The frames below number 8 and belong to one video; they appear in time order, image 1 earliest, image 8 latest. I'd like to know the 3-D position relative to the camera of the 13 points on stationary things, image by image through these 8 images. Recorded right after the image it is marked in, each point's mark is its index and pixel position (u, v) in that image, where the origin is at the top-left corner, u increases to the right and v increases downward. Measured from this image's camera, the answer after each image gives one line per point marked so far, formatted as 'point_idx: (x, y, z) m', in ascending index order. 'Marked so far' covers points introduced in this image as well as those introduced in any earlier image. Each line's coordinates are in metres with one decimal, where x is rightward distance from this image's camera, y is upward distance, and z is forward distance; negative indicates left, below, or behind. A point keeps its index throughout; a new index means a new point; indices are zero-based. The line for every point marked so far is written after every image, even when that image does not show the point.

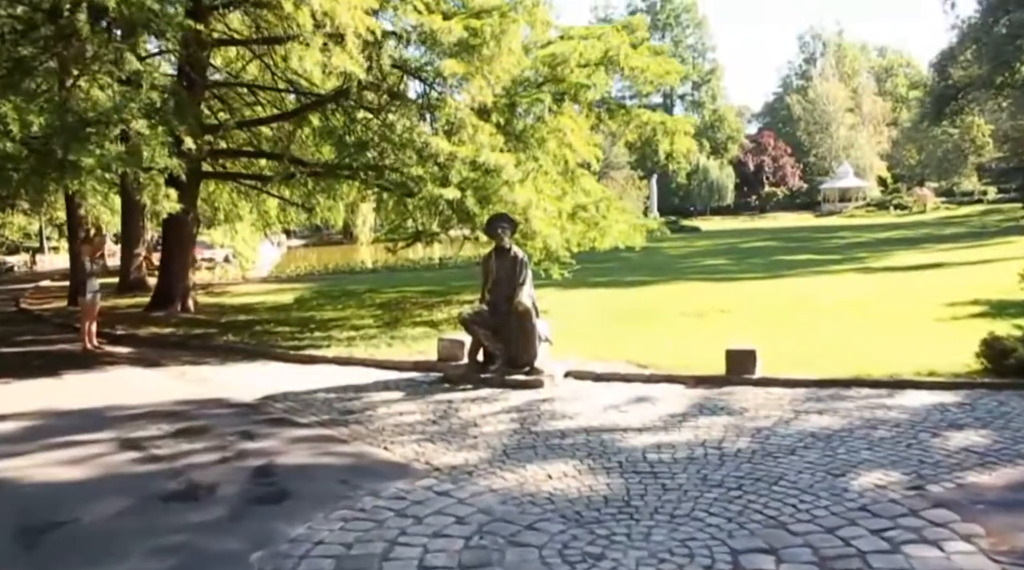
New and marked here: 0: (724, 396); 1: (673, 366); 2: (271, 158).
0: (+1.8, -1.0, +8.1) m
1: (+1.9, -0.8, +11.4) m
2: (-4.3, +2.3, +17.1) m
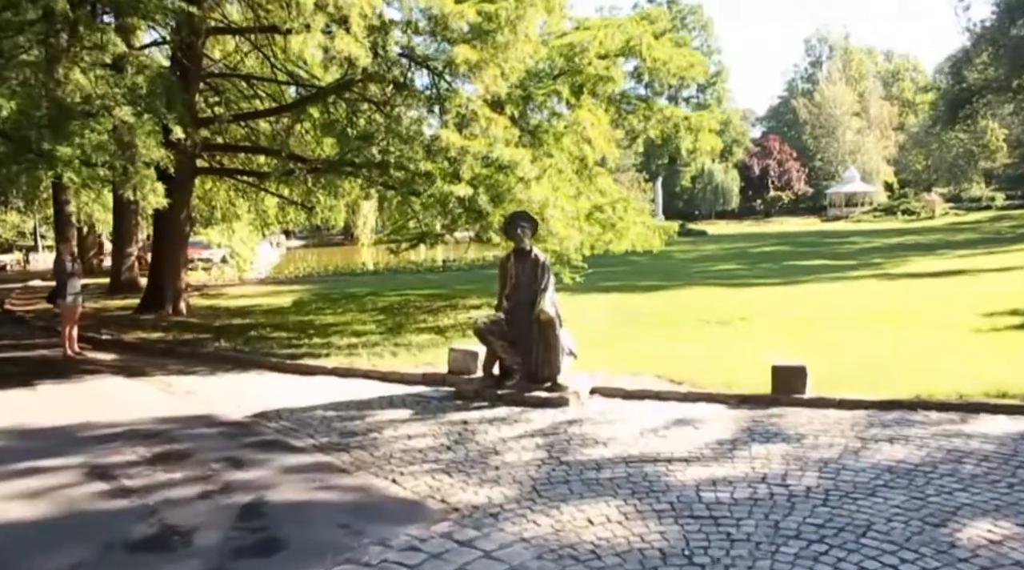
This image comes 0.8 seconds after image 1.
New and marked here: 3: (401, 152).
0: (+2.0, -1.0, +7.2) m
1: (+2.1, -0.9, +10.5) m
2: (-4.1, +2.2, +16.2) m
3: (-1.4, +1.8, +12.3) m
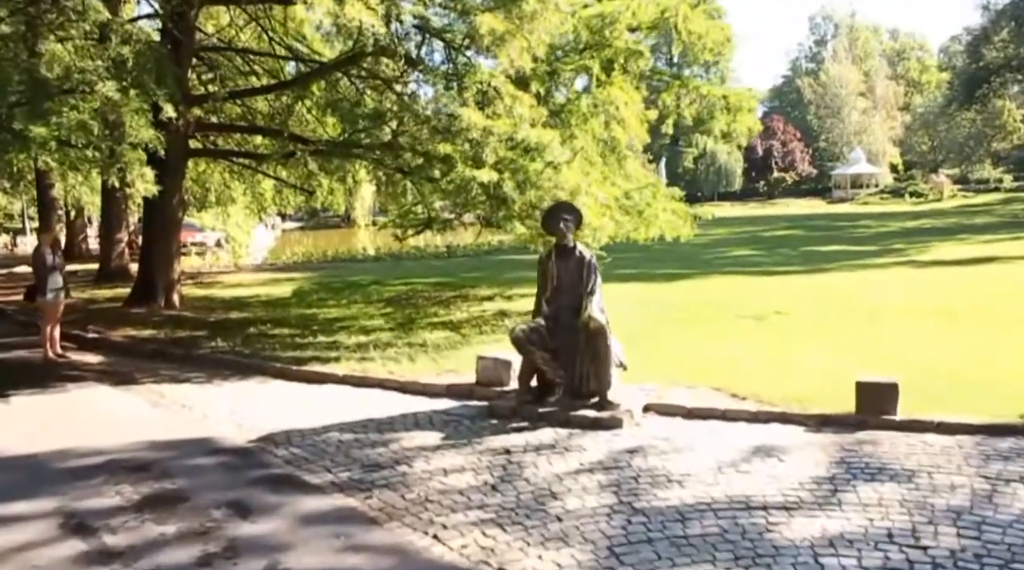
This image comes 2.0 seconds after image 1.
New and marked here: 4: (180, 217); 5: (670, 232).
0: (+2.3, -1.1, +6.2) m
1: (+2.4, -0.8, +9.5) m
2: (-3.8, +2.4, +15.0) m
3: (-1.1, +1.8, +11.2) m
4: (-5.2, +1.1, +14.7) m
5: (+2.3, +0.8, +13.6) m
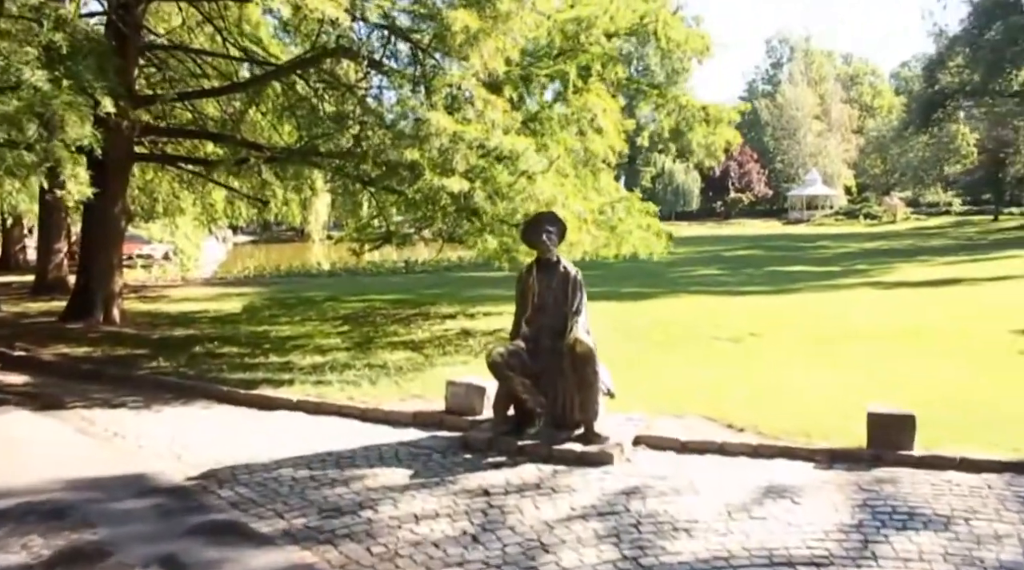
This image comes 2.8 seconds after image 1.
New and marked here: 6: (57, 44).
0: (+2.2, -1.2, +5.5) m
1: (+2.1, -1.0, +8.9) m
2: (-4.3, +2.1, +14.1) m
3: (-1.5, +1.6, +10.5) m
4: (-5.7, +0.9, +13.8) m
5: (+1.8, +0.5, +13.0) m
6: (-4.2, +2.2, +8.8) m
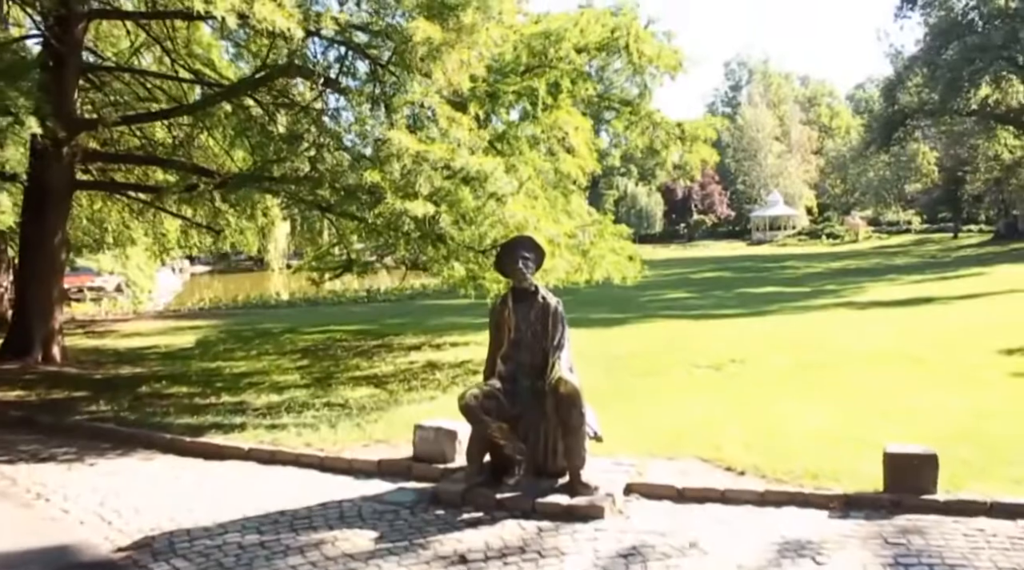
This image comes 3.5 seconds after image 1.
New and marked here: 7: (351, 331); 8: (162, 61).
0: (+2.1, -1.3, +4.9) m
1: (+1.9, -1.3, +8.2) m
2: (-4.8, +1.7, +13.3) m
3: (-1.8, +1.3, +9.8) m
4: (-6.1, +0.4, +12.9) m
5: (+1.4, +0.2, +12.4) m
6: (-4.5, +1.9, +8.0) m
7: (-3.1, -0.9, +18.1) m
8: (-5.6, +3.6, +15.1) m
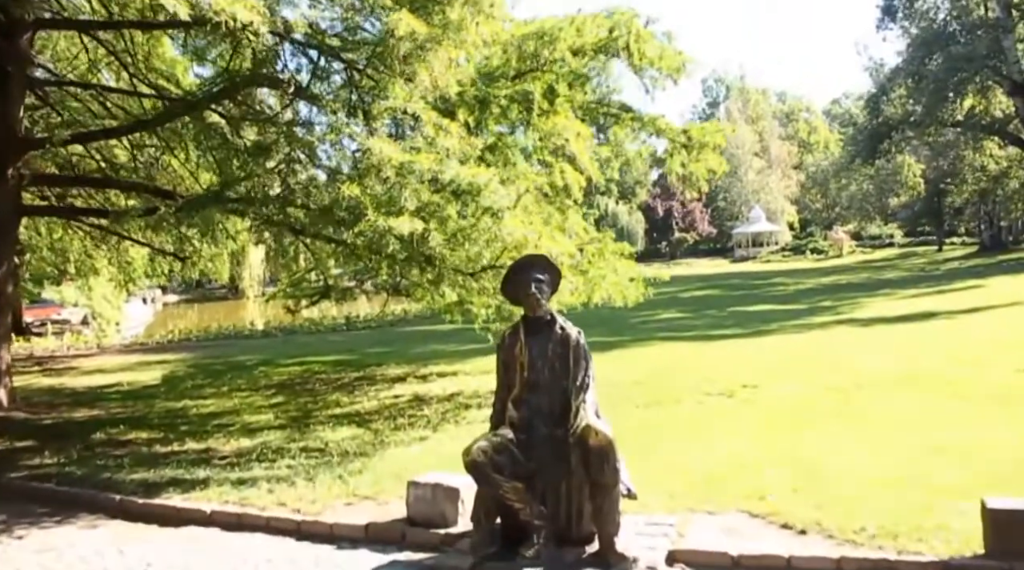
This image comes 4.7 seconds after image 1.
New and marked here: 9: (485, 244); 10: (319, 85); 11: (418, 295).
0: (+2.2, -1.4, +3.9) m
1: (+2.0, -1.4, +7.2) m
2: (-4.9, +1.2, +12.2) m
3: (-1.9, +1.0, +8.7) m
4: (-6.2, -0.1, +11.7) m
5: (+1.3, -0.1, +11.4) m
6: (-4.5, +1.6, +6.9) m
7: (-3.3, -1.4, +17.0) m
8: (-5.8, +3.1, +14.0) m
9: (-0.3, +0.4, +9.0) m
10: (-1.8, +1.9, +8.8) m
11: (-1.0, -0.1, +9.7) m
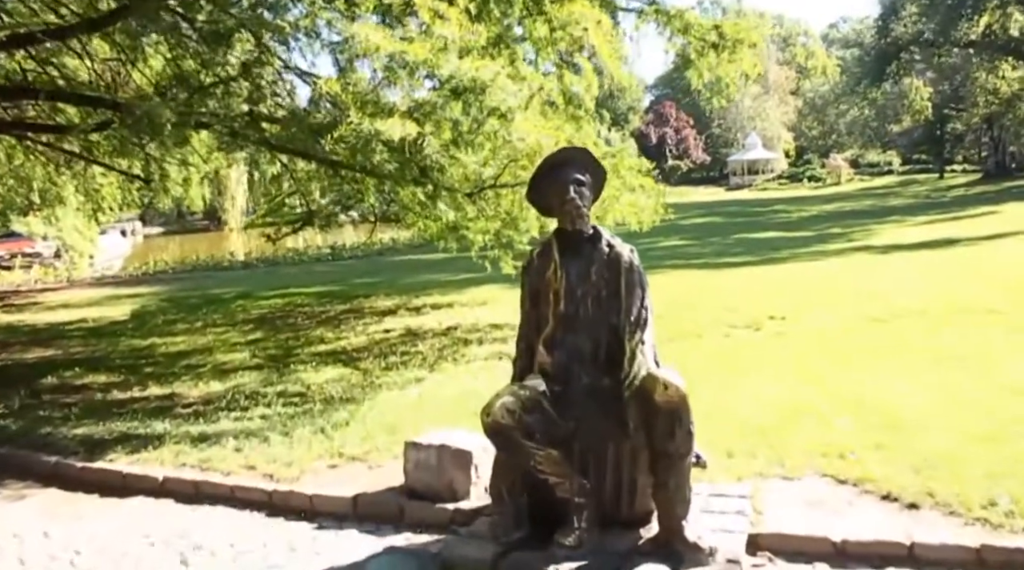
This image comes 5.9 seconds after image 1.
0: (+2.4, -1.1, +2.7) m
1: (+2.1, -0.9, +6.1) m
2: (-4.9, +2.1, +10.8) m
3: (-1.8, +1.7, +7.3) m
4: (-6.2, +0.8, +10.4) m
5: (+1.4, +0.7, +10.1) m
6: (-4.4, +2.1, +5.5) m
7: (-3.3, -0.2, +15.7) m
8: (-5.8, +4.1, +12.4) m
9: (-0.2, +1.1, +7.7) m
10: (-1.7, +2.5, +7.4) m
11: (-0.9, +0.6, +8.4) m
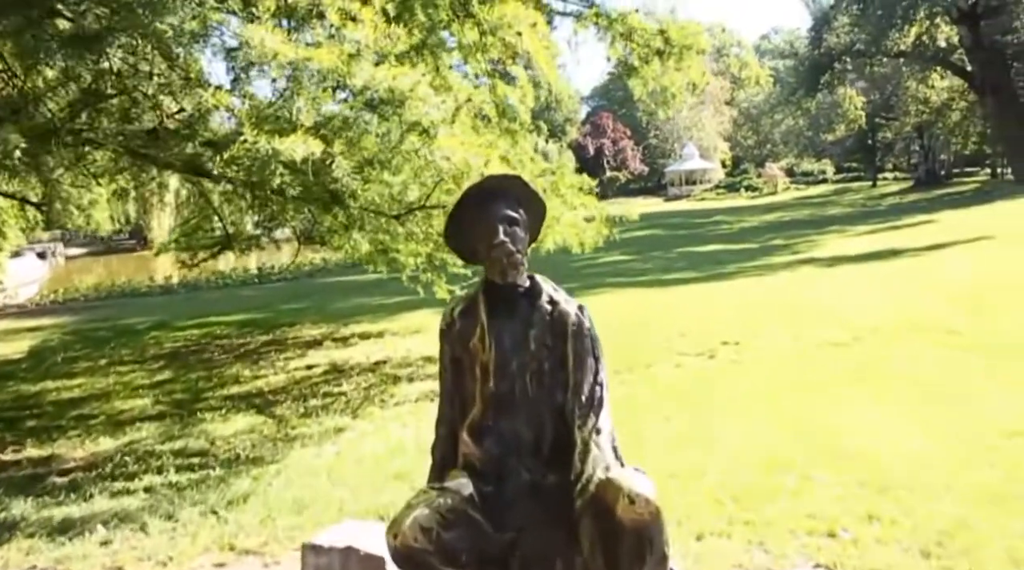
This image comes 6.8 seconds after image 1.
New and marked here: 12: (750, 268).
0: (+2.2, -1.2, +2.0) m
1: (+1.7, -1.1, +5.3) m
2: (-5.6, +1.7, +9.6) m
3: (-2.3, +1.4, +6.4) m
4: (-6.9, +0.3, +9.1) m
5: (+0.7, +0.5, +9.3) m
6: (-4.8, +1.7, +4.3) m
7: (-4.3, -0.6, +14.6) m
8: (-6.7, +3.6, +11.2) m
9: (-0.7, +0.8, +6.8) m
10: (-2.2, +2.2, +6.4) m
11: (-1.5, +0.3, +7.5) m
12: (+4.7, +0.3, +18.7) m
